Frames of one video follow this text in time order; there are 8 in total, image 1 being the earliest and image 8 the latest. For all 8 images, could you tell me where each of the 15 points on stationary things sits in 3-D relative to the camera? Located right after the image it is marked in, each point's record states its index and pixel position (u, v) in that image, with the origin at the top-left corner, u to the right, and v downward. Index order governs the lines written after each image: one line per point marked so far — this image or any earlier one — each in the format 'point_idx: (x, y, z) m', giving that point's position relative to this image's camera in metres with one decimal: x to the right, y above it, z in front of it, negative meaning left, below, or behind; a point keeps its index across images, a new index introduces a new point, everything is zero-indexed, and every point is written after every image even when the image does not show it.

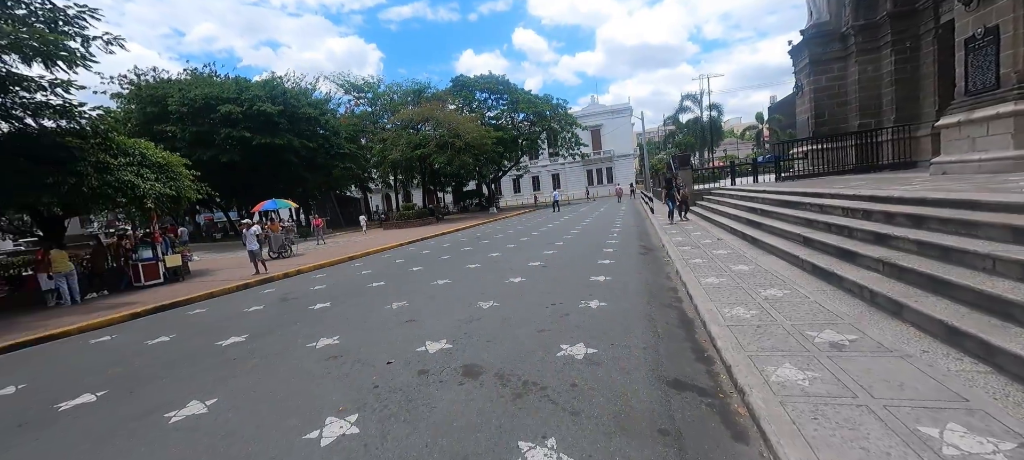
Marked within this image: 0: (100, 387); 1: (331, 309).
0: (-4.5, -1.7, +4.1) m
1: (-3.1, -1.4, +6.5) m
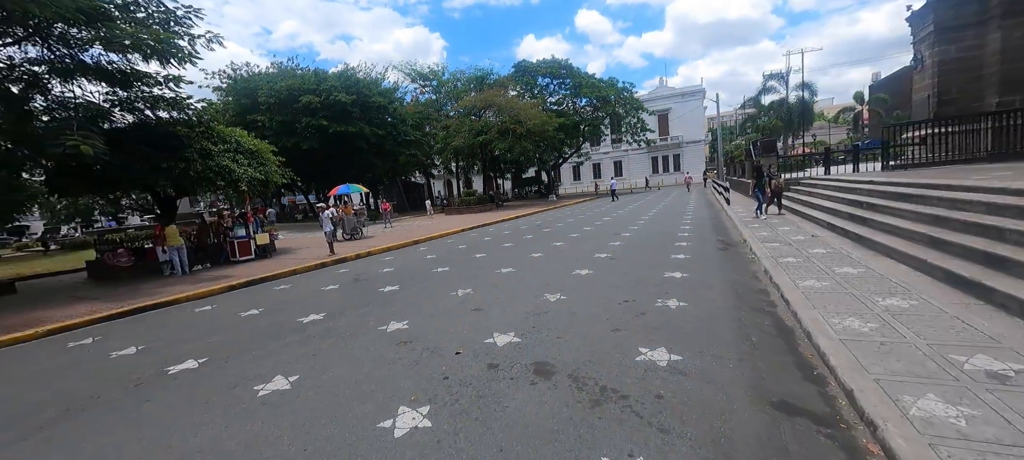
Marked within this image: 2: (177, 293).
0: (-3.7, -1.5, +4.5) m
1: (-2.0, -1.1, +6.6) m
2: (-7.4, -1.4, +8.4) m
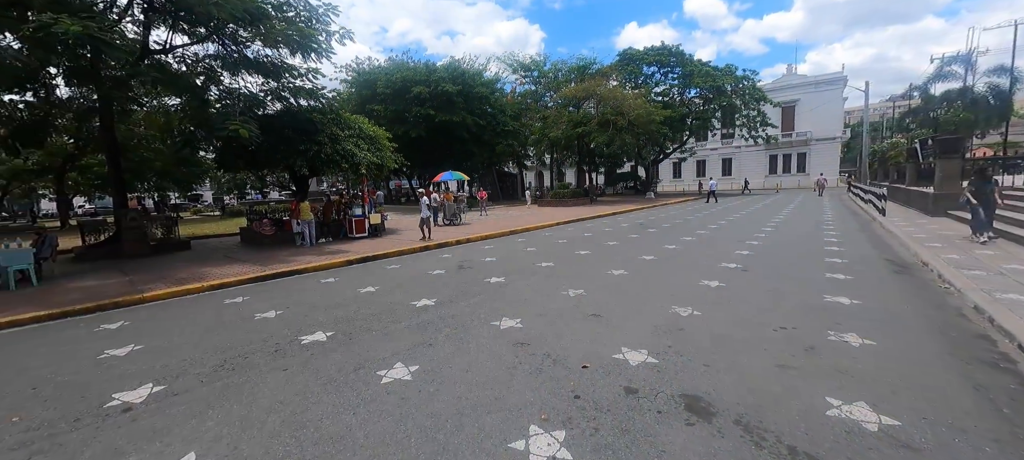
0: (-2.2, -1.2, +4.6) m
1: (-0.1, -0.9, +6.4) m
2: (-5.0, -0.8, +9.3) m
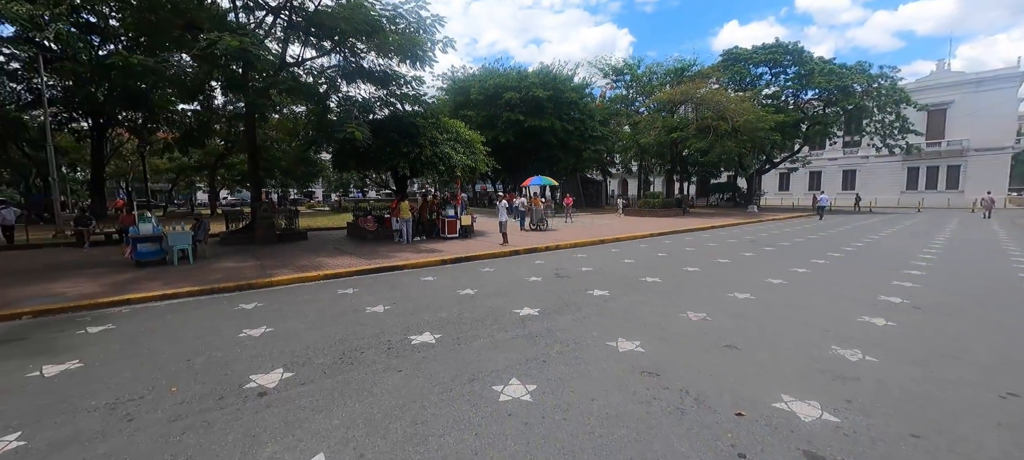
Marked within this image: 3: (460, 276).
0: (-0.9, -1.2, +4.5) m
1: (+1.5, -1.1, +5.8) m
2: (-2.7, -0.7, +9.6) m
3: (-1.0, -0.9, +7.6) m
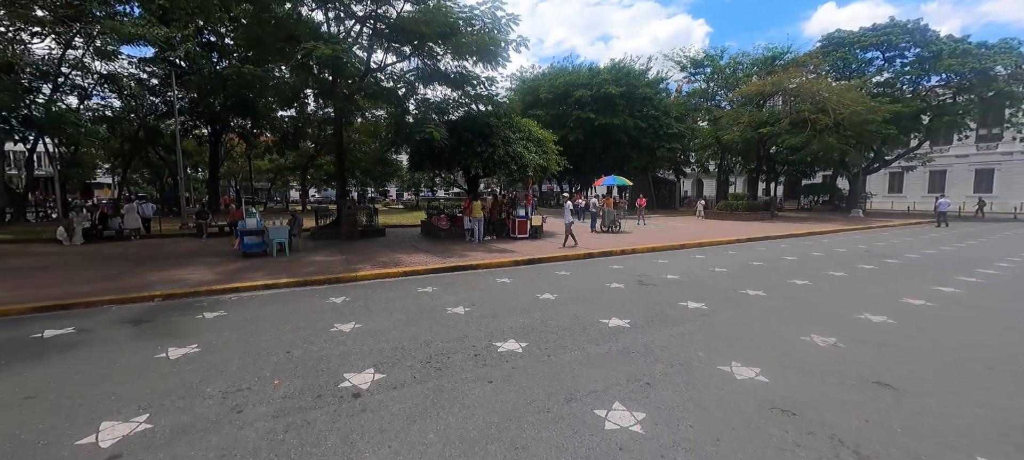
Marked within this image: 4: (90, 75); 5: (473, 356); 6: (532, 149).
0: (+0.1, -1.2, +4.3) m
1: (+2.7, -1.2, +5.2) m
2: (-0.8, -0.7, +9.6) m
3: (+0.5, -0.9, +7.3) m
4: (-20.2, +7.4, +18.1) m
5: (-0.4, -1.2, +3.7) m
6: (+0.7, +3.0, +14.1) m
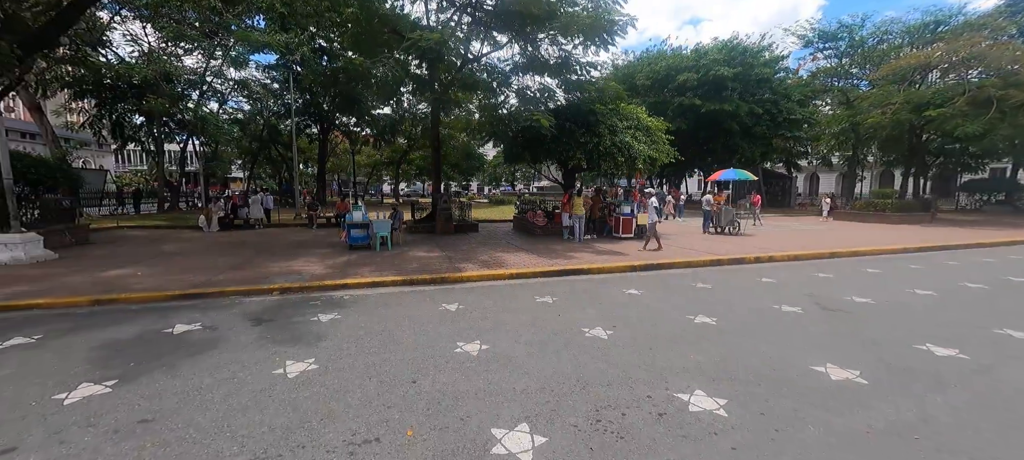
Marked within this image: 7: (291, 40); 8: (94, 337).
0: (+1.6, -1.3, +3.1) m
1: (+4.3, -1.3, +3.5) m
2: (+1.7, -0.7, +8.5) m
3: (+2.5, -1.0, +6.0) m
4: (-15.4, +8.0, +20.4) m
5: (+1.0, -1.3, +2.6) m
6: (+4.2, +3.0, +12.6) m
7: (-10.9, +9.3, +18.6) m
8: (-4.2, -1.1, +3.8) m
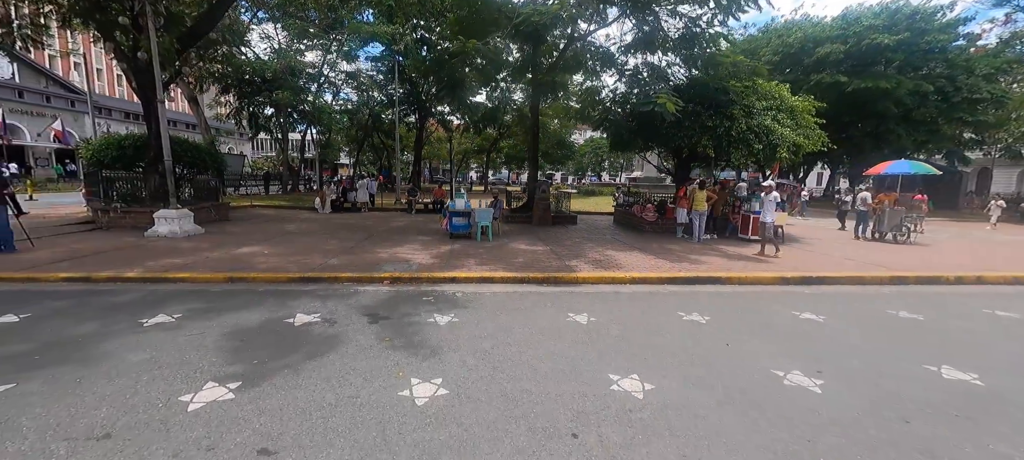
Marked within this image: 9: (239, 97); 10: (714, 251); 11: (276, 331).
0: (+2.7, -1.4, +1.9) m
1: (+5.5, -1.5, +1.7) m
2: (+4.0, -0.7, +7.1) m
3: (+4.2, -1.1, +4.5) m
4: (-10.0, +9.1, +22.0) m
5: (+2.0, -1.4, +1.5) m
6: (+7.4, +3.0, +10.5) m
7: (-5.9, +10.1, +19.2) m
8: (-2.8, -0.9, +3.7) m
9: (-13.9, +6.8, +19.2) m
10: (+4.7, -0.5, +8.8) m
11: (-2.2, -0.9, +3.5) m
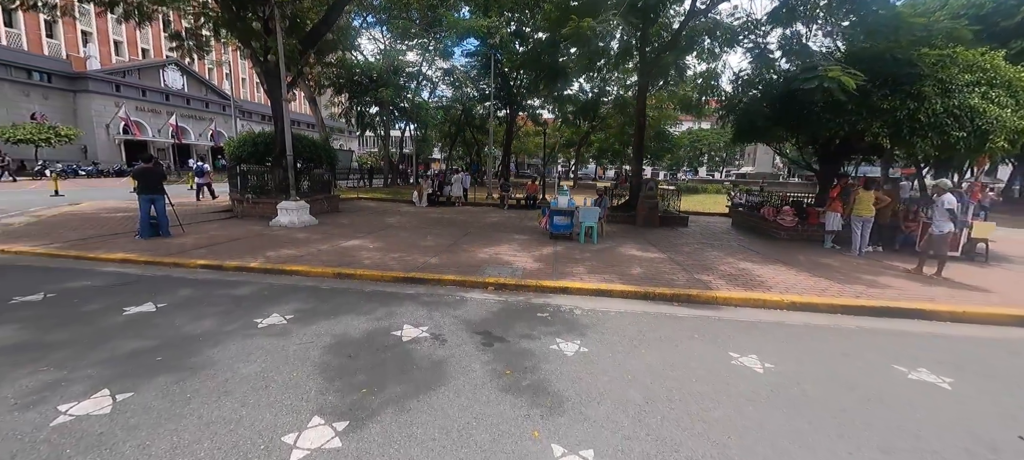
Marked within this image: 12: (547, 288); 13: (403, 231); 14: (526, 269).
0: (+3.4, -1.6, +0.5) m
1: (+6.0, -1.8, -0.3) m
2: (+5.7, -0.9, +5.3) m
3: (+5.4, -1.3, +2.7) m
4: (-4.5, +9.5, +22.6) m
5: (+2.7, -1.6, +0.3) m
6: (+9.9, +2.7, +7.8) m
7: (-1.0, +10.4, +19.1) m
8: (-1.6, -0.9, +3.4) m
9: (-8.9, +7.3, +20.8) m
10: (+6.8, -0.7, +6.8) m
11: (-1.1, -1.0, +3.1) m
12: (+0.4, -0.8, +4.9) m
13: (-2.6, 0.0, +9.1) m
14: (+0.2, -0.6, +5.8) m
